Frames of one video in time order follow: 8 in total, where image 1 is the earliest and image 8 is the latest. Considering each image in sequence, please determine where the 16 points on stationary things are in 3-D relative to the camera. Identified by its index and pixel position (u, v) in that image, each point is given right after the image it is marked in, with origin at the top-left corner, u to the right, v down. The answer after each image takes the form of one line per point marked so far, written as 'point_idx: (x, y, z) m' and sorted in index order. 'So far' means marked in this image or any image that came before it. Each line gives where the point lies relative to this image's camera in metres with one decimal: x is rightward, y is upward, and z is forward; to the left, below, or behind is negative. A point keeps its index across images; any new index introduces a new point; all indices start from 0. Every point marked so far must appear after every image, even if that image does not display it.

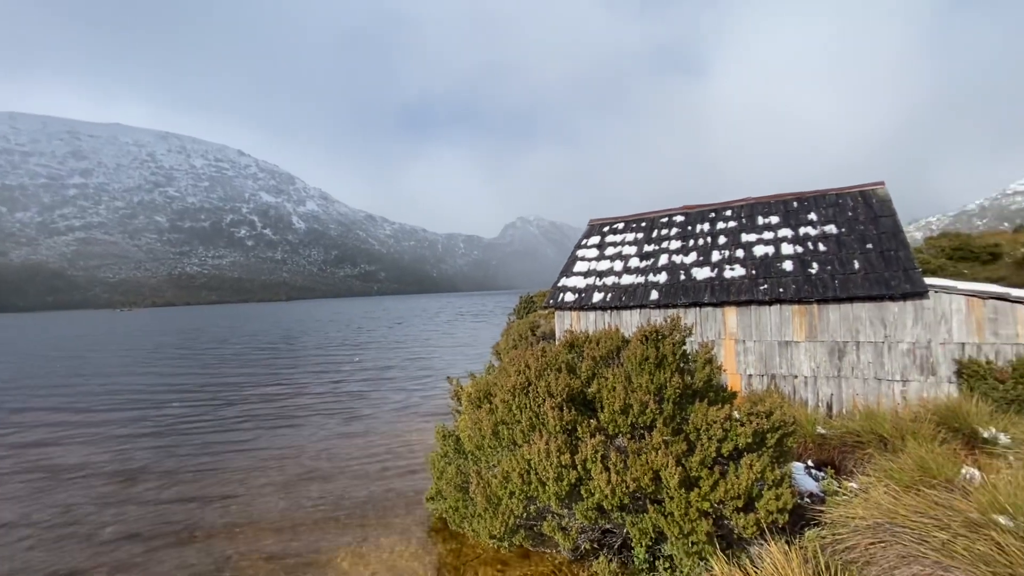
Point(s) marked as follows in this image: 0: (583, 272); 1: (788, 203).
0: (+1.6, +0.3, +10.4) m
1: (+5.6, +1.7, +9.7) m
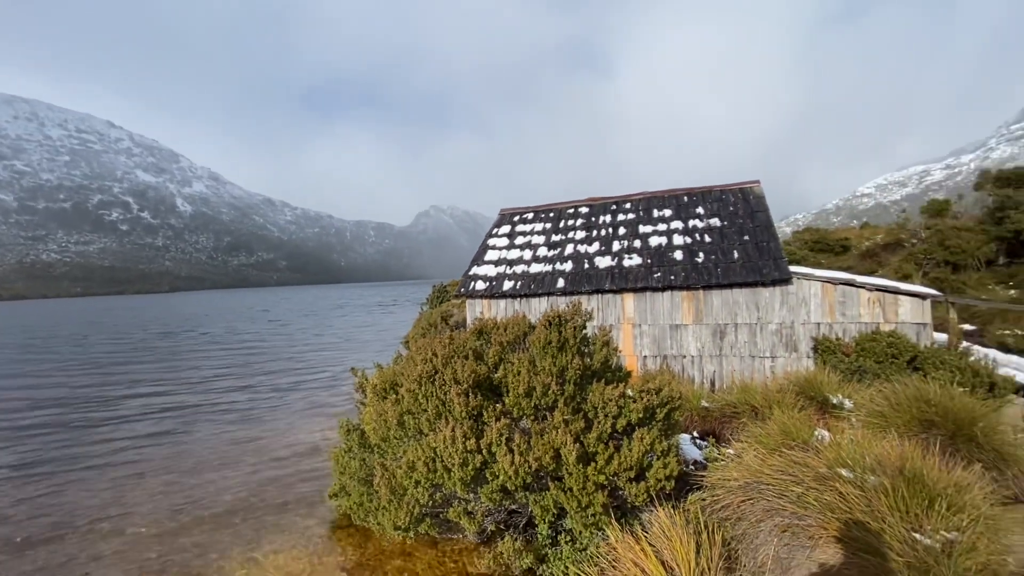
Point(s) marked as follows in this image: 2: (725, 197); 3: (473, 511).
0: (-0.4, +0.6, +10.5) m
1: (+3.7, +2.0, +10.5) m
2: (+4.4, +1.9, +10.0) m
3: (-0.3, -2.0, +4.2) m
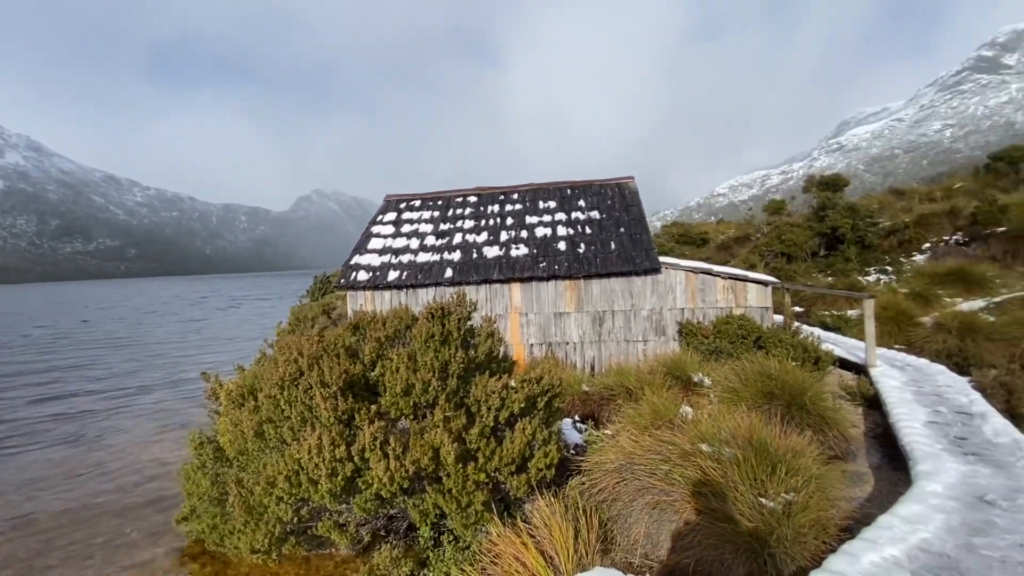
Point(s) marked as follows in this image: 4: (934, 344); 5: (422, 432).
0: (-2.8, +0.8, +9.9) m
1: (+1.2, +2.2, +10.8) m
2: (+2.0, +2.1, +10.5) m
3: (-1.3, -1.9, +3.9) m
4: (+7.7, -1.0, +8.7) m
5: (-0.7, -1.2, +3.8) m
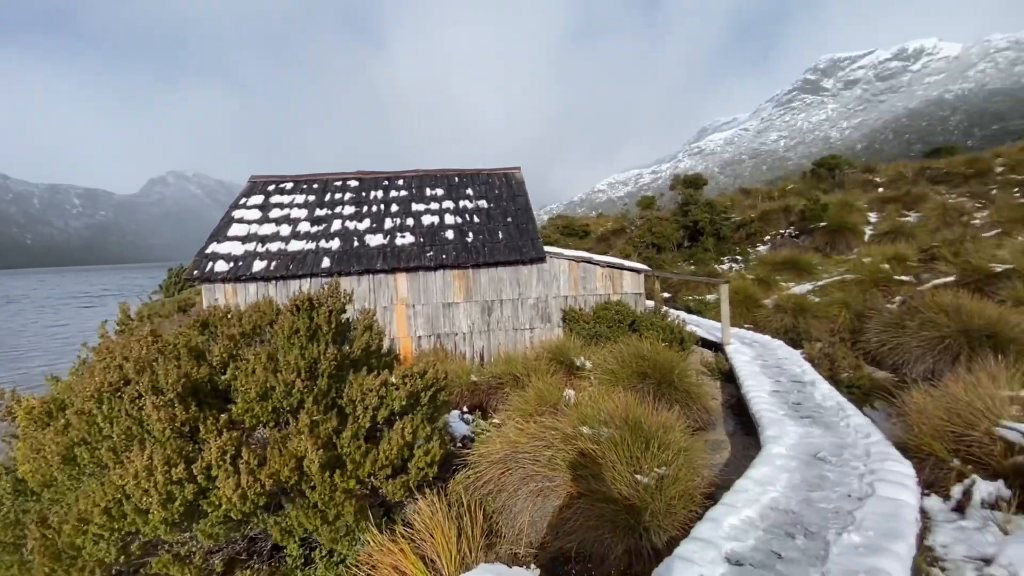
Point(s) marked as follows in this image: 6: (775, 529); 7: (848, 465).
0: (-5.0, +0.9, +8.8) m
1: (-1.4, +2.4, +10.5) m
2: (-0.5, +2.4, +10.4) m
3: (-2.2, -1.8, +3.3) m
4: (+5.5, -0.7, +10.0) m
5: (-1.6, -1.1, +3.4) m
6: (+1.6, -1.5, +3.0) m
7: (+2.7, -1.4, +3.8) m
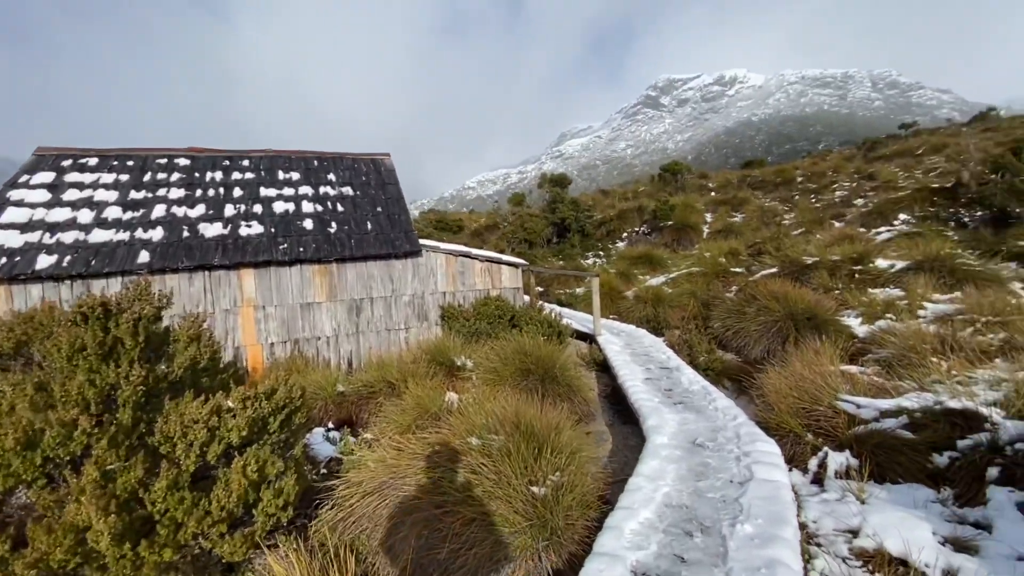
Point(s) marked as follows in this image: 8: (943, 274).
0: (-7.0, +0.9, +6.8) m
1: (-4.0, +2.5, +9.3) m
2: (-3.1, +2.4, +9.4) m
3: (-2.8, -1.9, +2.2) m
4: (+2.8, -0.5, +10.6) m
5: (-2.3, -1.1, +2.4) m
6: (+1.0, -1.4, +2.9) m
7: (+1.7, -1.3, +3.9) m
8: (+8.2, +0.3, +9.1) m
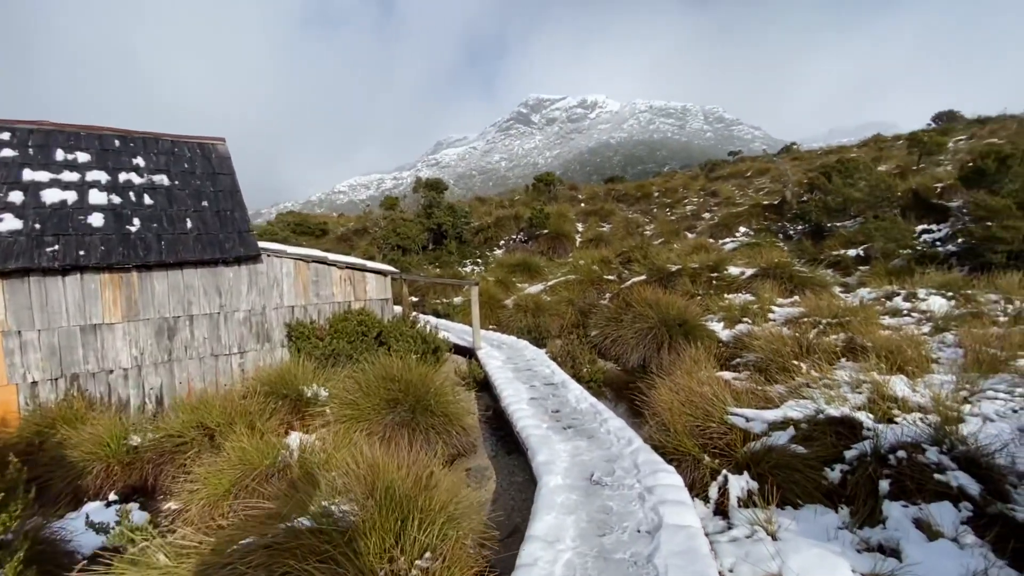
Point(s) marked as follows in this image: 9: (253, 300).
0: (-8.5, +0.7, +4.0) m
1: (-6.1, +2.3, +7.2) m
2: (-5.3, +2.2, +7.6) m
3: (-3.2, -1.9, +0.5) m
4: (+0.1, -0.7, +10.2) m
5: (-2.7, -1.2, +0.9) m
6: (+0.3, -1.5, +2.2) m
7: (+0.8, -1.4, +3.4) m
8: (+5.7, +0.2, +10.1) m
9: (-3.5, -0.2, +6.5) m
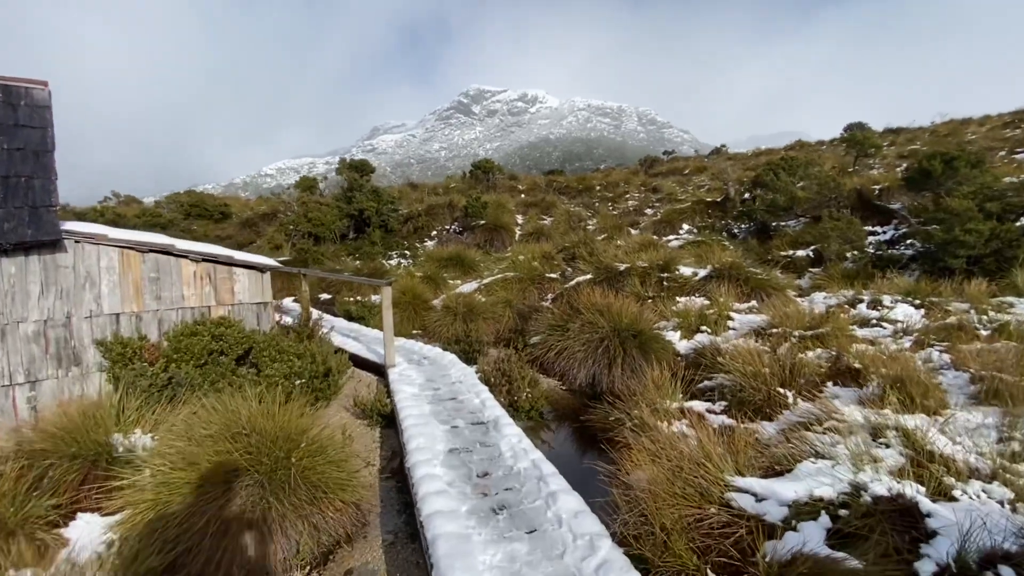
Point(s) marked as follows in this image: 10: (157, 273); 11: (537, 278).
0: (-8.9, +0.7, +1.3) m
1: (-7.0, +2.3, +4.8) m
2: (-6.2, +2.2, +5.3) m
3: (-3.3, -2.1, -1.4) m
4: (-1.2, -0.7, +8.6) m
5: (-2.9, -1.3, -0.9) m
6: (0.0, -1.6, +0.7) m
7: (+0.3, -1.5, +1.9) m
8: (+4.4, +0.1, +9.2) m
9: (-4.3, -0.2, +4.5) m
10: (-3.7, +0.2, +5.0) m
11: (+0.6, +0.2, +10.4) m
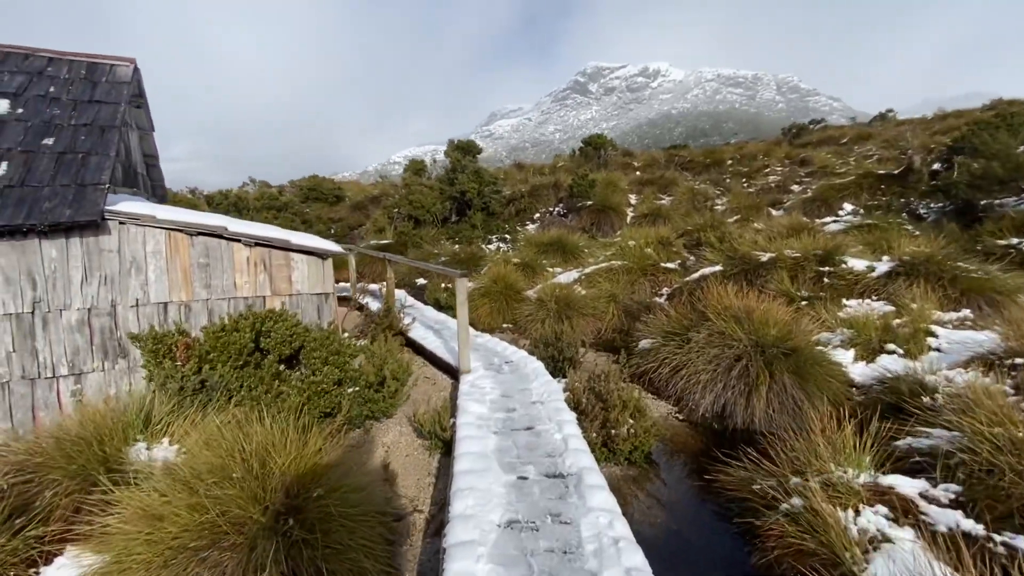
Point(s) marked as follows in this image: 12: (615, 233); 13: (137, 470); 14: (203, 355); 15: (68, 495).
0: (-8.7, +0.9, +2.1) m
1: (-6.0, +2.5, +5.0) m
2: (-5.2, +2.4, +5.2) m
3: (-3.9, -2.1, -1.7) m
4: (+0.4, -0.6, +7.4) m
5: (-3.4, -1.4, -1.4) m
6: (-0.3, -1.8, -0.5) m
7: (+0.3, -1.6, +0.7) m
8: (+6.0, +0.1, +6.7) m
9: (-3.6, 0.0, +4.1) m
10: (-2.8, +0.3, +4.5) m
11: (+2.5, +0.3, +8.7) m
12: (+2.8, +1.5, +12.8) m
13: (-2.4, -1.3, +2.9) m
14: (-2.5, -0.5, +4.2) m
15: (-2.7, -1.3, +2.8) m
